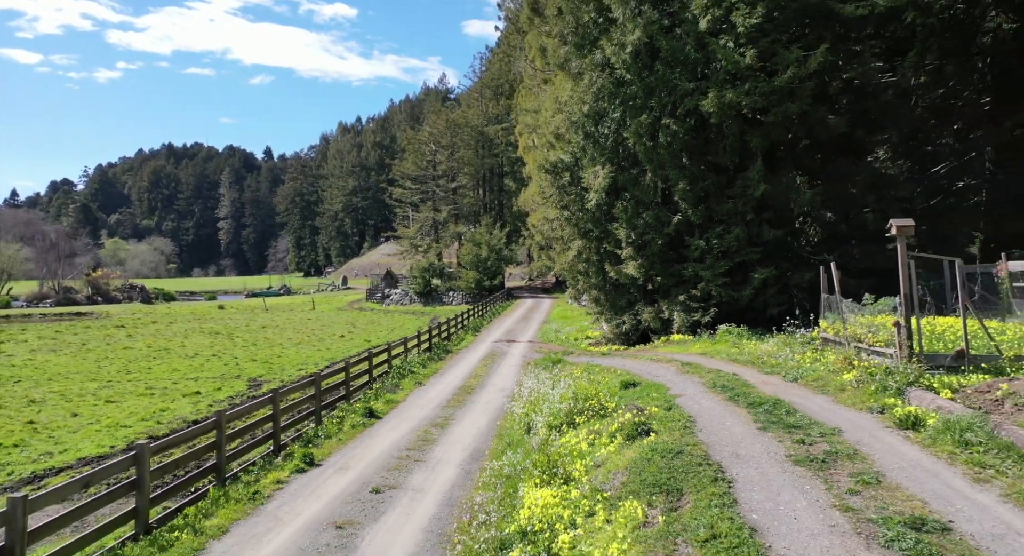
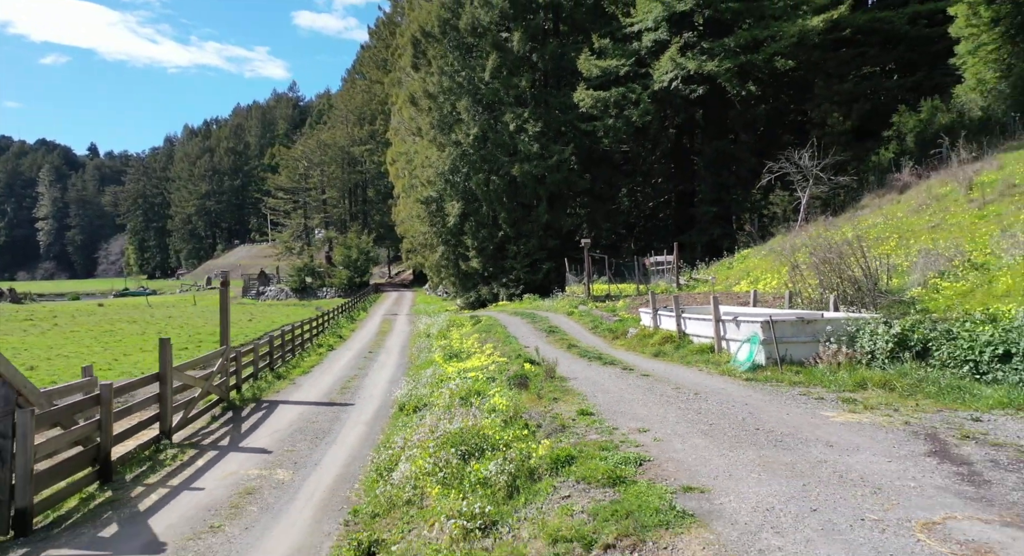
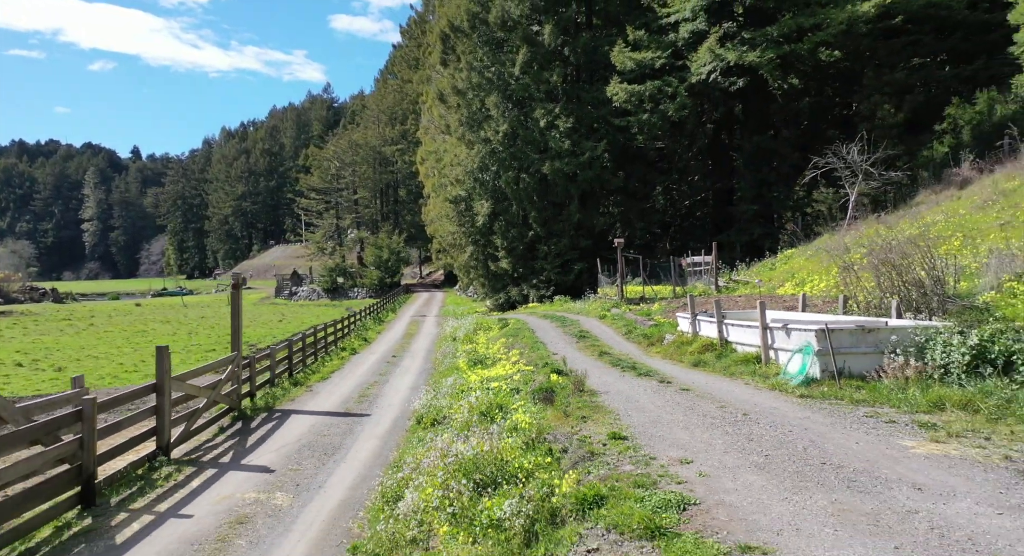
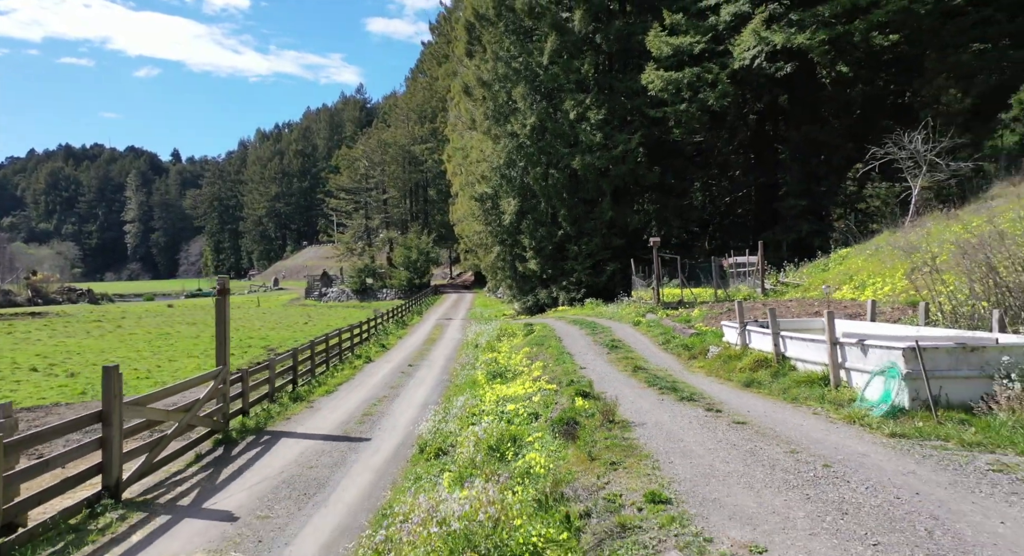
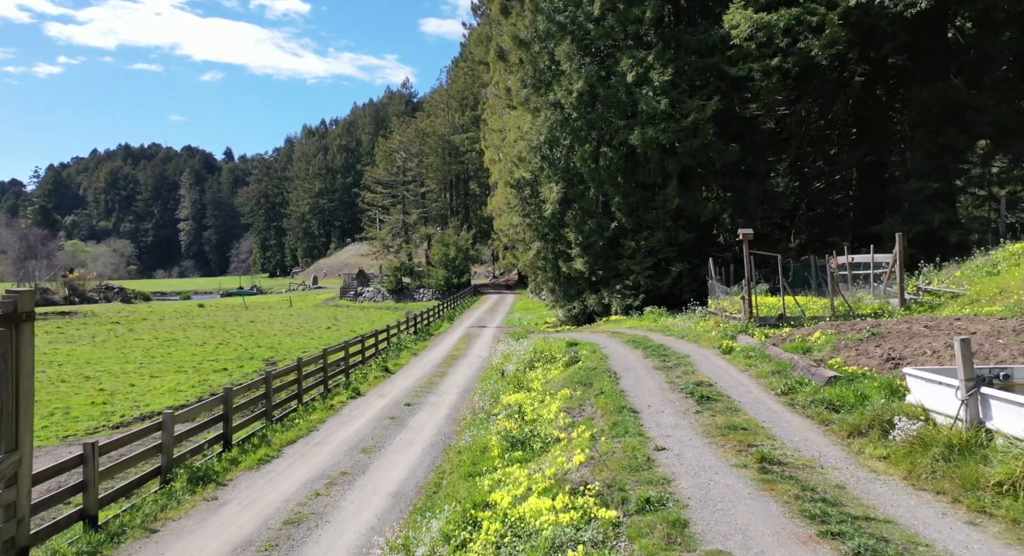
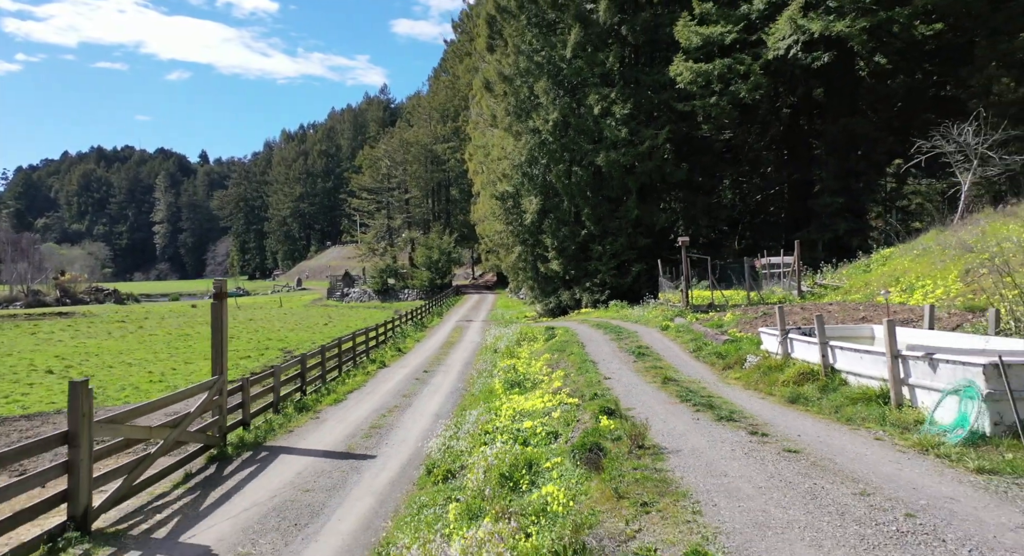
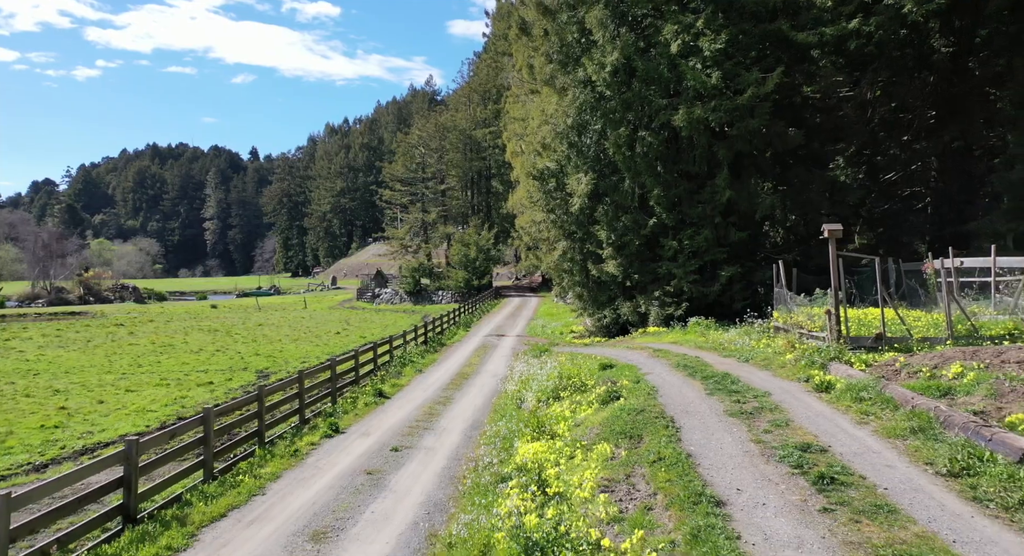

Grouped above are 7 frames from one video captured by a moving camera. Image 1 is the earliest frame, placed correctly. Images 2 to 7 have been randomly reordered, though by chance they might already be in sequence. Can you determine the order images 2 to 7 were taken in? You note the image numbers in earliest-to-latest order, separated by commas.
7, 5, 6, 4, 3, 2
